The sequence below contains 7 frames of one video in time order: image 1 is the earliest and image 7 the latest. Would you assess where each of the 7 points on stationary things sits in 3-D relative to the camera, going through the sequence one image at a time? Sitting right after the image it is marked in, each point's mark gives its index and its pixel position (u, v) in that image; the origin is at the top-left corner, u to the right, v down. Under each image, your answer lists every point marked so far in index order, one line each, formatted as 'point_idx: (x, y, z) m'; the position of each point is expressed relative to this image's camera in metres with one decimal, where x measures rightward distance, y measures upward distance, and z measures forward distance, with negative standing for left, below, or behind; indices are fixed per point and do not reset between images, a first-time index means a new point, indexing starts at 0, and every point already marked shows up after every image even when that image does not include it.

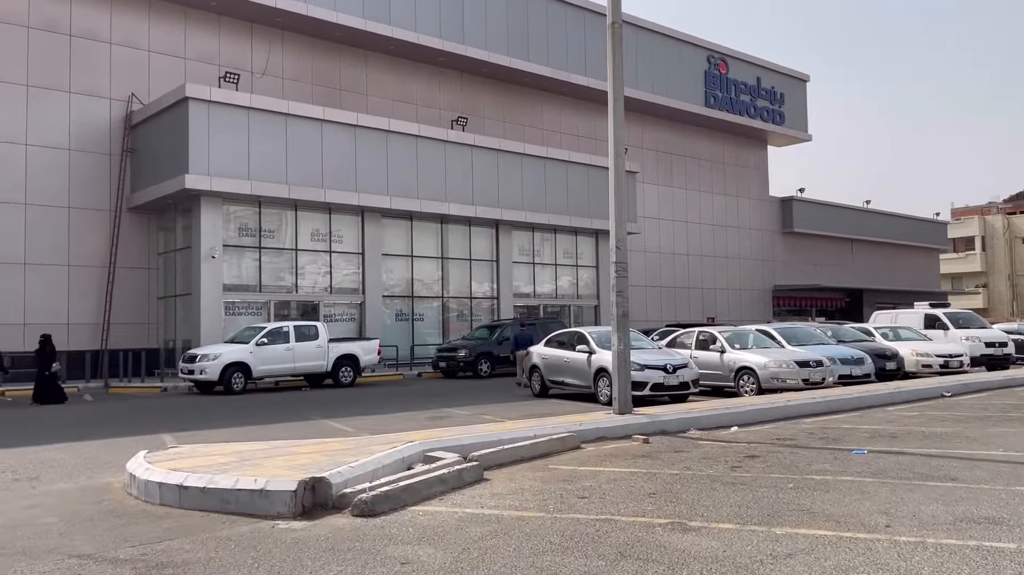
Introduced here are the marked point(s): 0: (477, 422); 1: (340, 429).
0: (-0.5, -2.1, +12.9) m
1: (-2.5, -2.1, +12.5) m
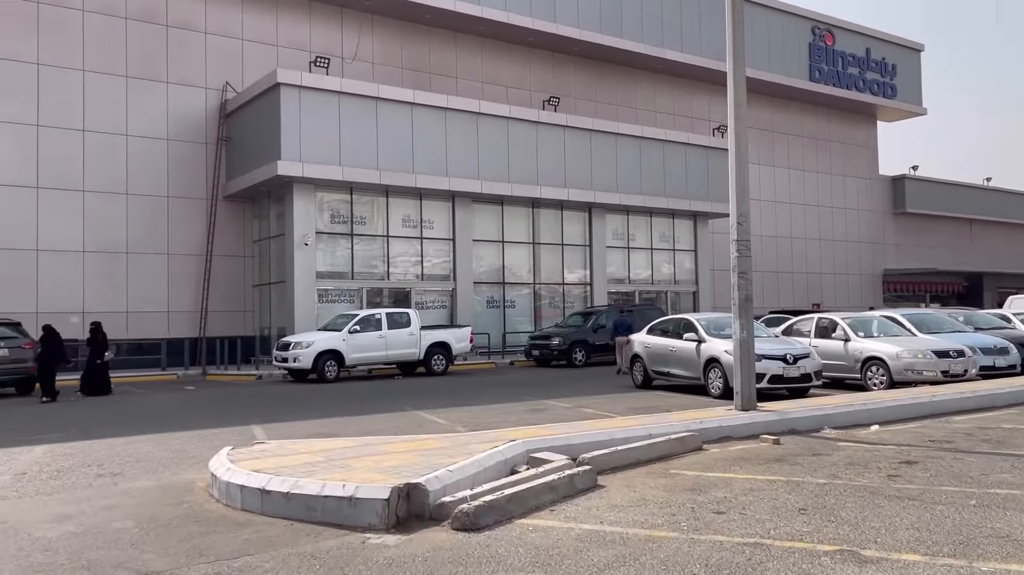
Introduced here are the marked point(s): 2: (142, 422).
0: (+1.0, -1.9, +11.9) m
1: (-1.0, -1.9, +11.7) m
2: (-5.6, -2.1, +12.5) m
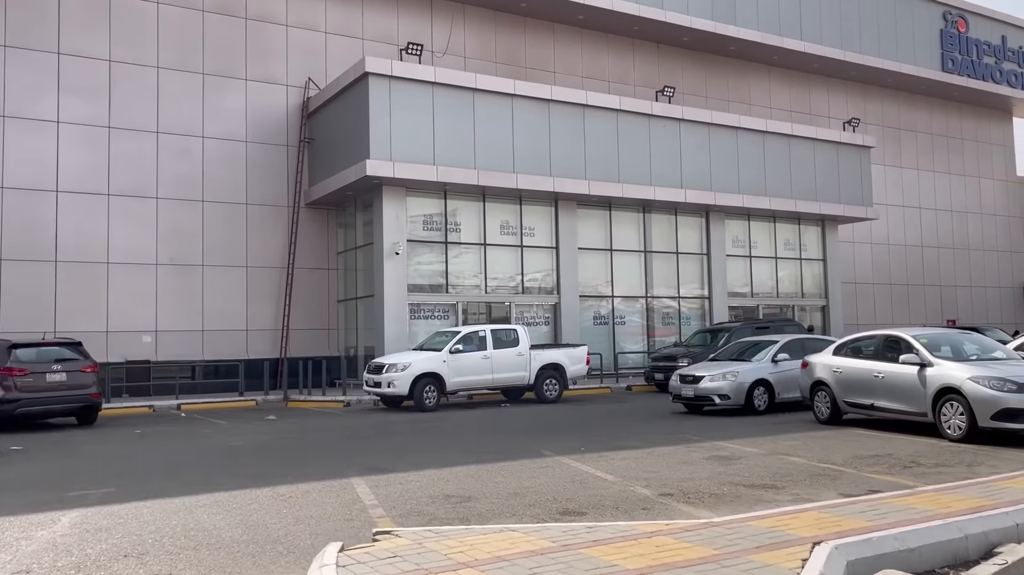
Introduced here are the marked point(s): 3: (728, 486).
0: (+3.0, -1.9, +8.6) m
1: (+0.9, -1.9, +8.5) m
2: (-3.5, -2.2, +9.7) m
3: (+2.1, -1.9, +7.9) m
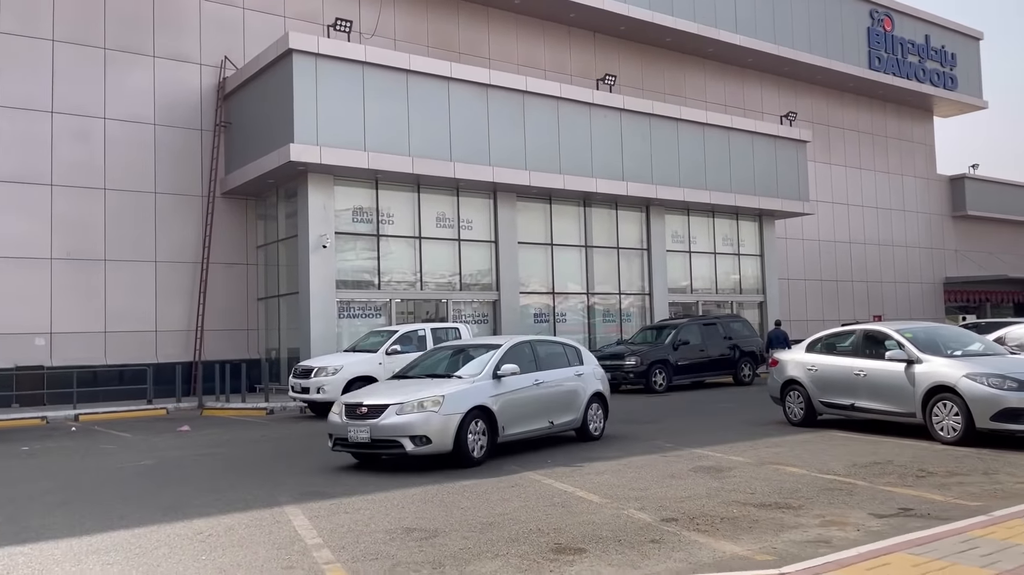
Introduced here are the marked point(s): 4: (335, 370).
0: (+2.7, -1.8, +7.5) m
1: (+0.6, -1.8, +7.3) m
2: (-3.9, -2.1, +8.0) m
3: (+1.8, -1.8, +6.8) m
4: (-3.3, -1.5, +15.7) m
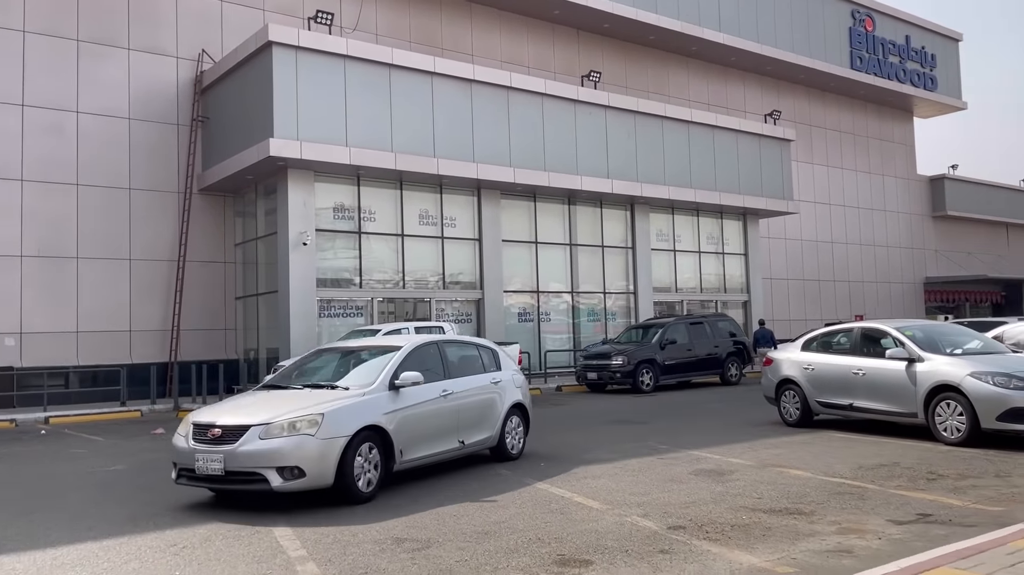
0: (+2.6, -1.8, +7.2) m
1: (+0.6, -1.8, +6.9) m
2: (-3.9, -2.0, +7.5) m
3: (+1.8, -1.7, +6.5) m
4: (-3.6, -1.5, +15.2) m
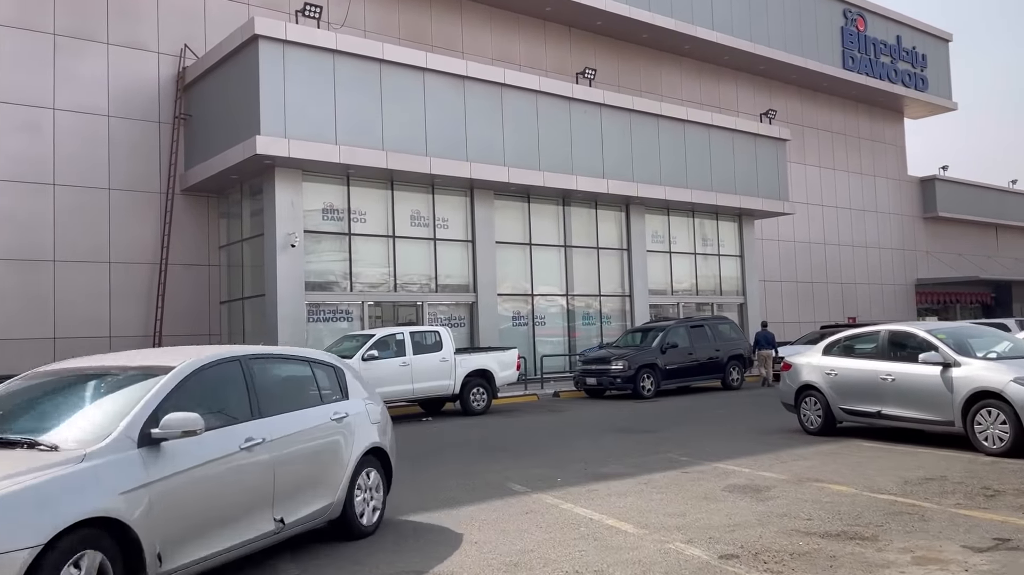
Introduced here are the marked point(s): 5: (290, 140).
0: (+2.8, -1.8, +6.6) m
1: (+0.8, -1.8, +6.2) m
2: (-3.7, -2.1, +6.8) m
3: (+2.0, -1.7, +5.8) m
4: (-3.5, -1.6, +14.4) m
5: (-5.0, +3.3, +18.8) m
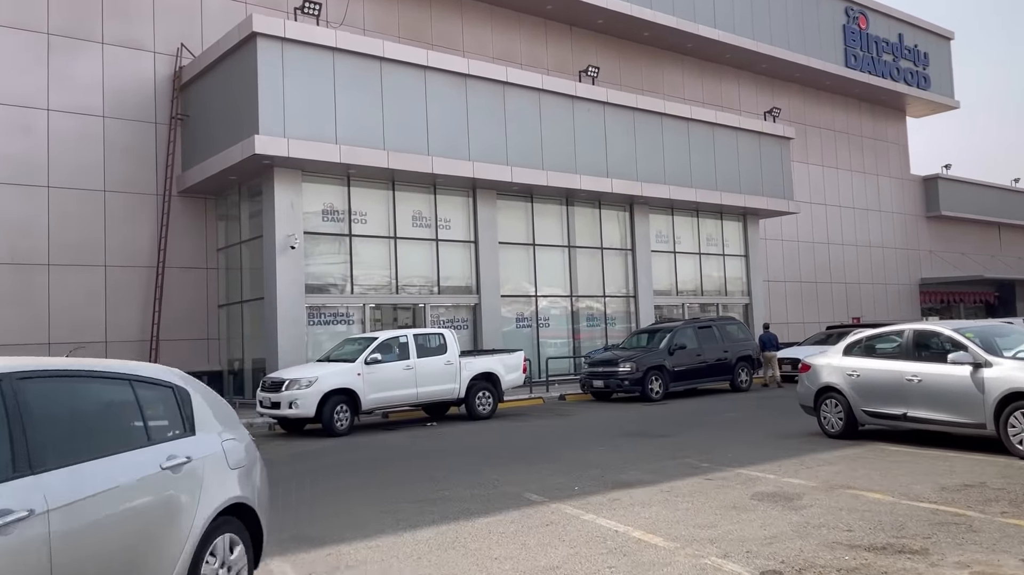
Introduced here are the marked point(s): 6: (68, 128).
0: (+3.0, -1.7, +6.2) m
1: (+1.0, -1.8, +5.8) m
2: (-3.6, -2.1, +6.4) m
3: (+2.2, -1.7, +5.4) m
4: (-3.4, -1.6, +14.1) m
5: (-4.9, +3.3, +18.4) m
6: (-10.5, +3.8, +19.7) m
